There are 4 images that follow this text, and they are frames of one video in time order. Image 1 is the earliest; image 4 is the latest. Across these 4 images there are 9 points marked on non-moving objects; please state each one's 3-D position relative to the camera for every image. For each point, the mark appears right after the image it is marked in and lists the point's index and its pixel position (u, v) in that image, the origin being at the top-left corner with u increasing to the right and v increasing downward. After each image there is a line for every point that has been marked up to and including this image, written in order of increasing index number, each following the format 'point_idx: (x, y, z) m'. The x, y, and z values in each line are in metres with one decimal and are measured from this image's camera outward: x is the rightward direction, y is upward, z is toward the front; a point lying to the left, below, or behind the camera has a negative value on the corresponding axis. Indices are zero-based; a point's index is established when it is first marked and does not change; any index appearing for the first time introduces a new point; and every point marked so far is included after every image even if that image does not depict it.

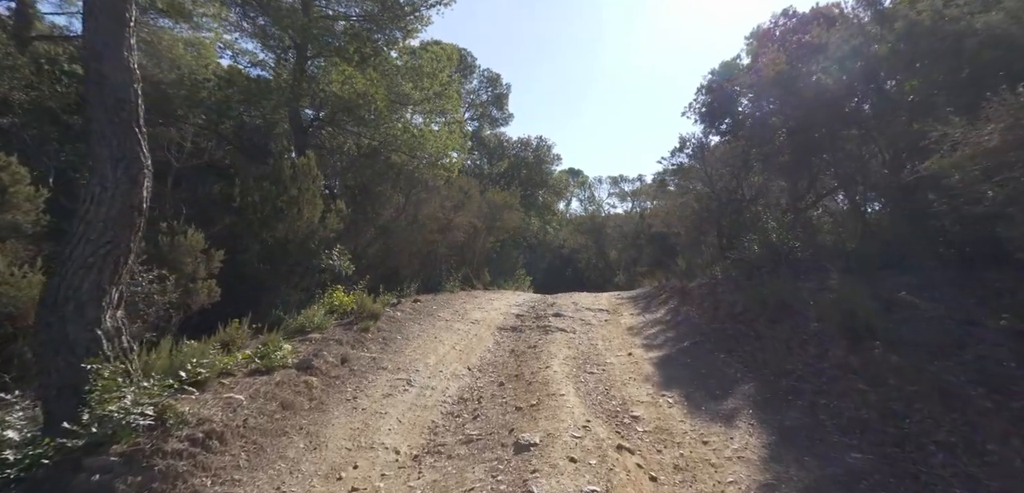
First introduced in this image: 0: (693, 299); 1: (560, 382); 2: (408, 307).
0: (+3.6, -1.1, +10.1) m
1: (+0.6, -1.6, +6.2) m
2: (-2.2, -1.3, +10.6) m
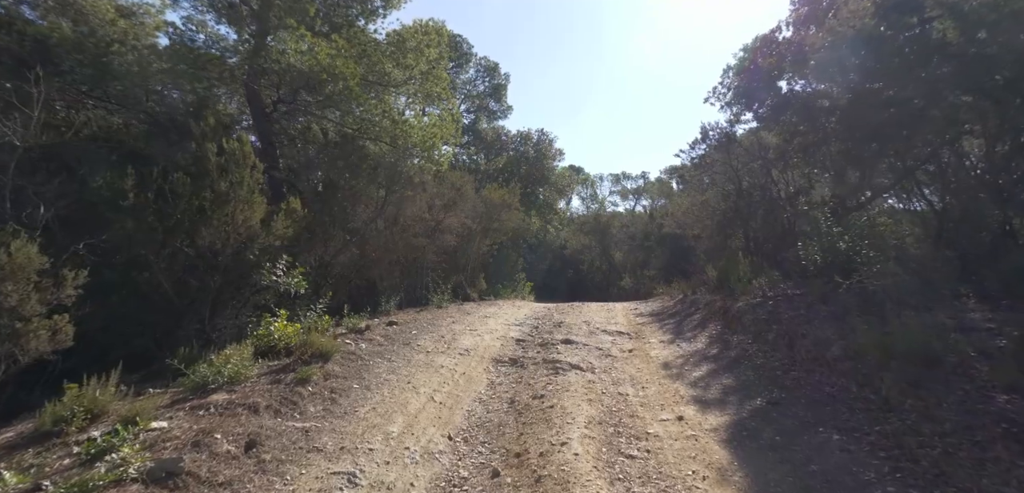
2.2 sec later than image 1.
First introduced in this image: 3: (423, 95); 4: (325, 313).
0: (+3.5, -1.2, +7.8) m
1: (+0.6, -1.8, +3.9) m
2: (-2.2, -1.4, +8.4) m
3: (-2.3, +3.9, +13.3) m
4: (-3.2, -1.2, +8.8) m
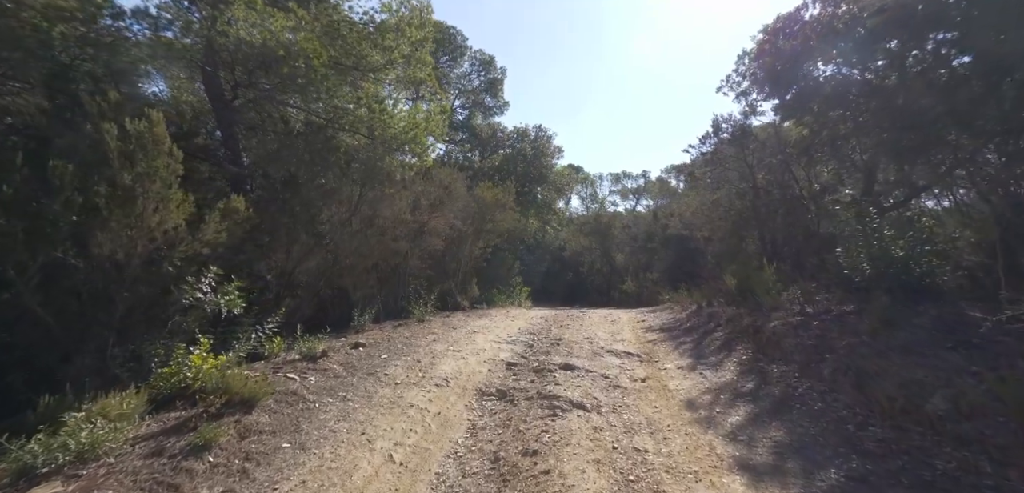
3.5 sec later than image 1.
0: (+3.4, -1.3, +6.4) m
1: (+0.4, -1.9, +2.4) m
2: (-2.3, -1.5, +6.9) m
3: (-2.5, +3.8, +11.8) m
4: (-3.4, -1.3, +7.3) m
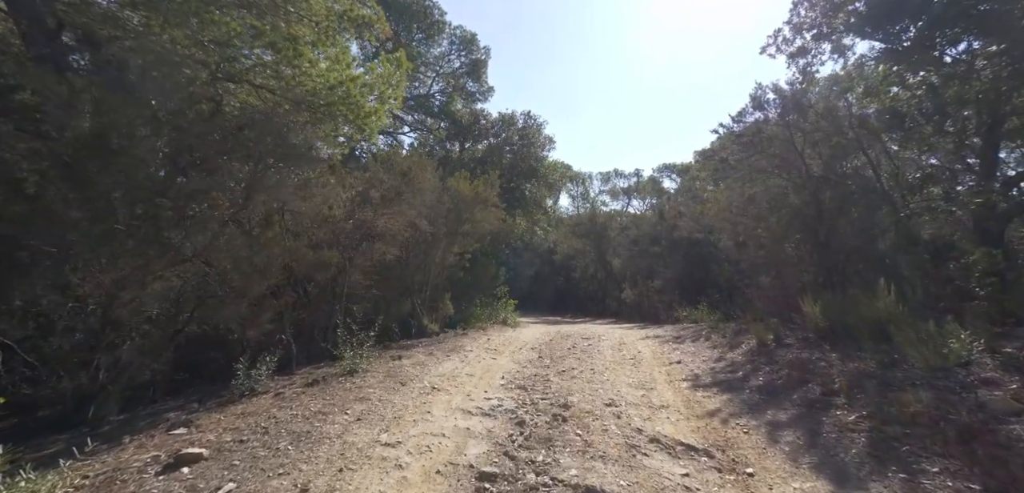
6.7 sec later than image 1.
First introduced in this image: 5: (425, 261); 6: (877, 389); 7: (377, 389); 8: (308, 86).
0: (+3.2, -1.5, +2.7) m
1: (+0.4, -2.1, -1.3) m
2: (-2.5, -1.7, +3.0) m
3: (-2.8, +3.7, +8.0) m
4: (-3.6, -1.4, +3.4) m
5: (-2.0, -0.4, +12.0) m
6: (+3.8, -1.4, +5.4) m
7: (-1.8, -1.8, +6.8) m
8: (-2.9, +2.3, +7.2) m
